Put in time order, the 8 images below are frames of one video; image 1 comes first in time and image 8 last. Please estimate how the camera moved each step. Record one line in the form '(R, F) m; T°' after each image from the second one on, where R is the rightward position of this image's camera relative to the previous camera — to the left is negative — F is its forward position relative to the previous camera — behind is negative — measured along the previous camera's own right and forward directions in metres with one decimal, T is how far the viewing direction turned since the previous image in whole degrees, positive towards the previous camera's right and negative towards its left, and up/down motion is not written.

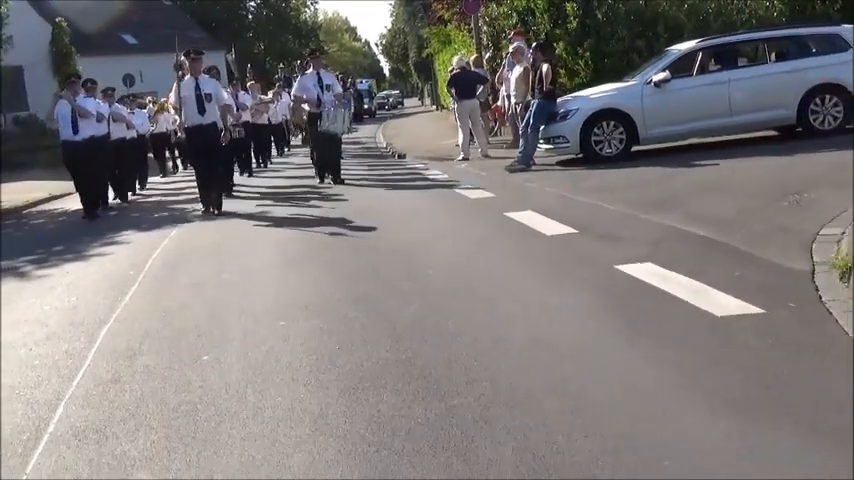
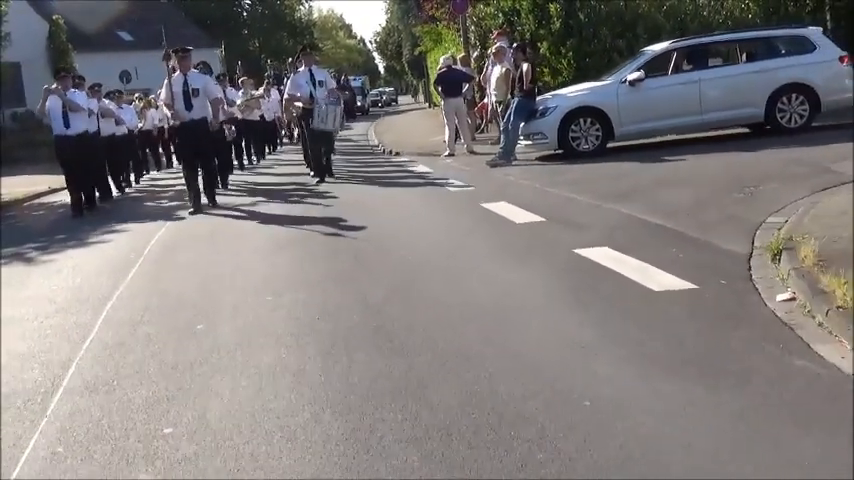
(+0.1, -0.8) m; 0°
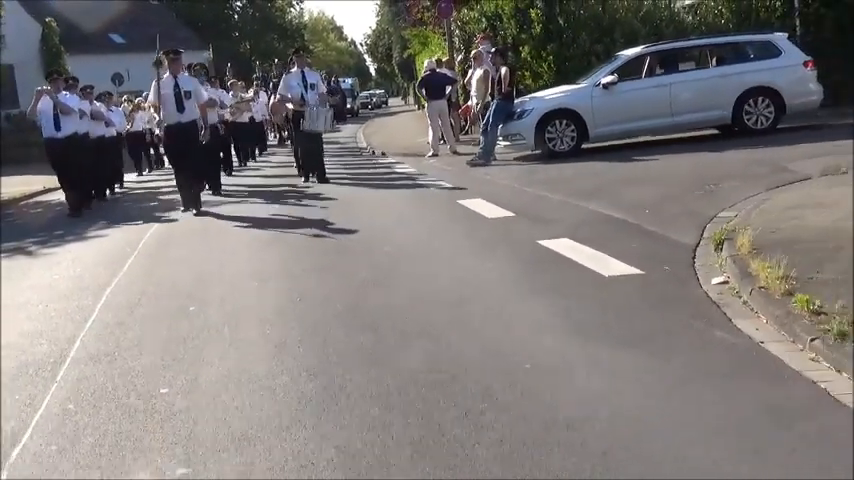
(+0.1, -0.7) m; 0°
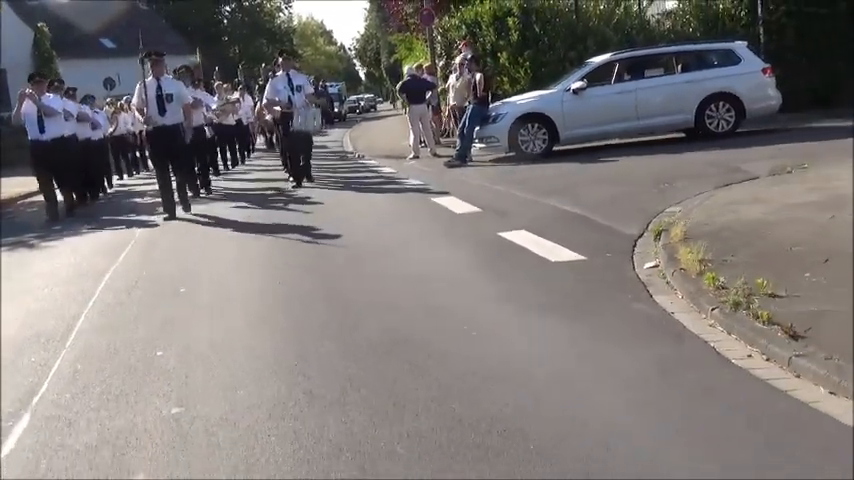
(+0.2, -0.9) m; 0°
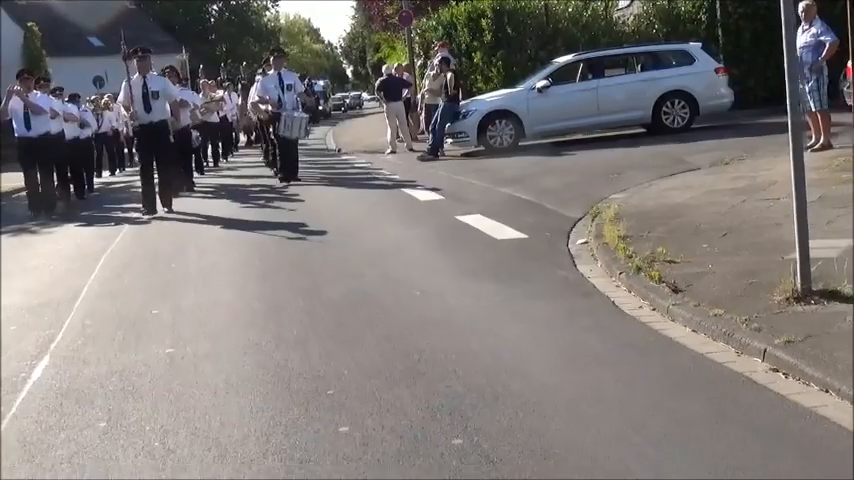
(+0.2, -1.2) m; +1°
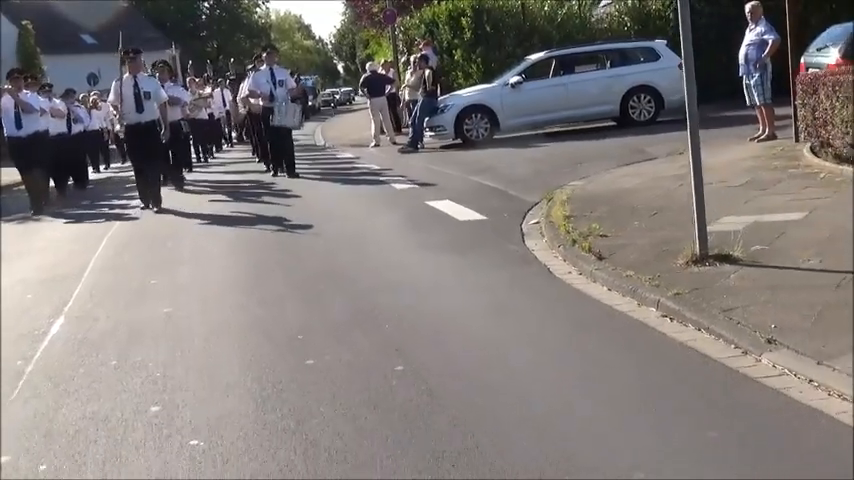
(+0.2, -1.1) m; 0°
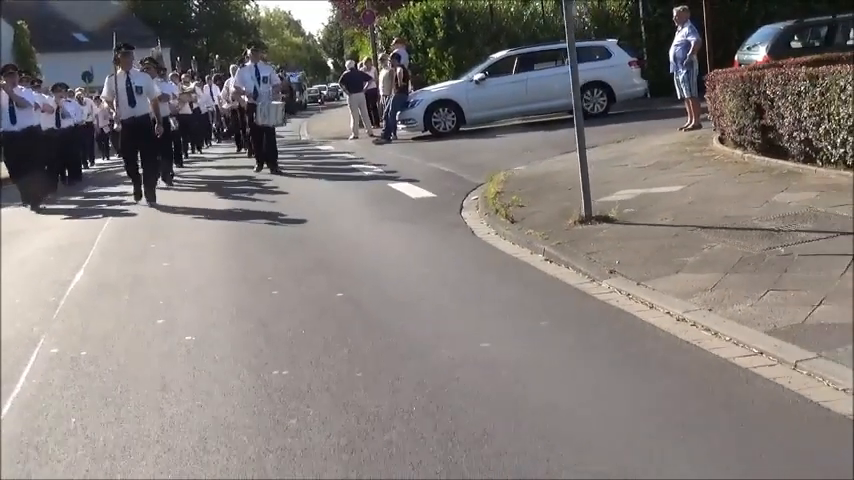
(+0.4, -1.9) m; 0°
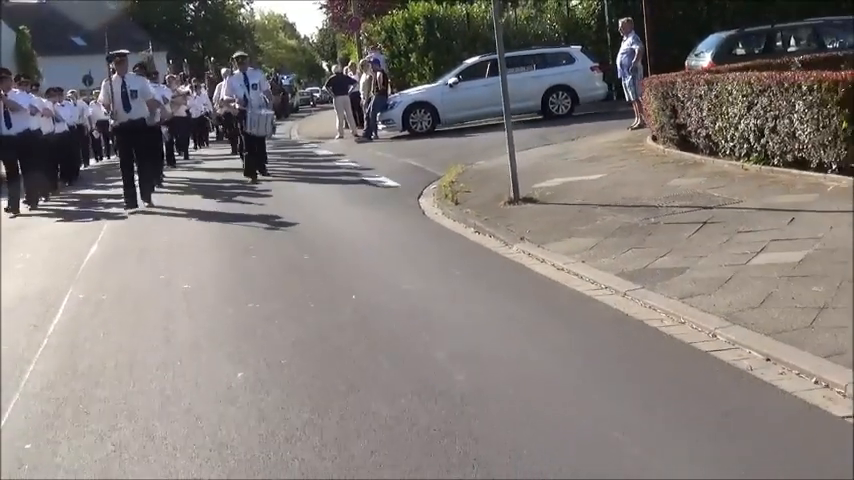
(+0.4, -1.9) m; 0°
